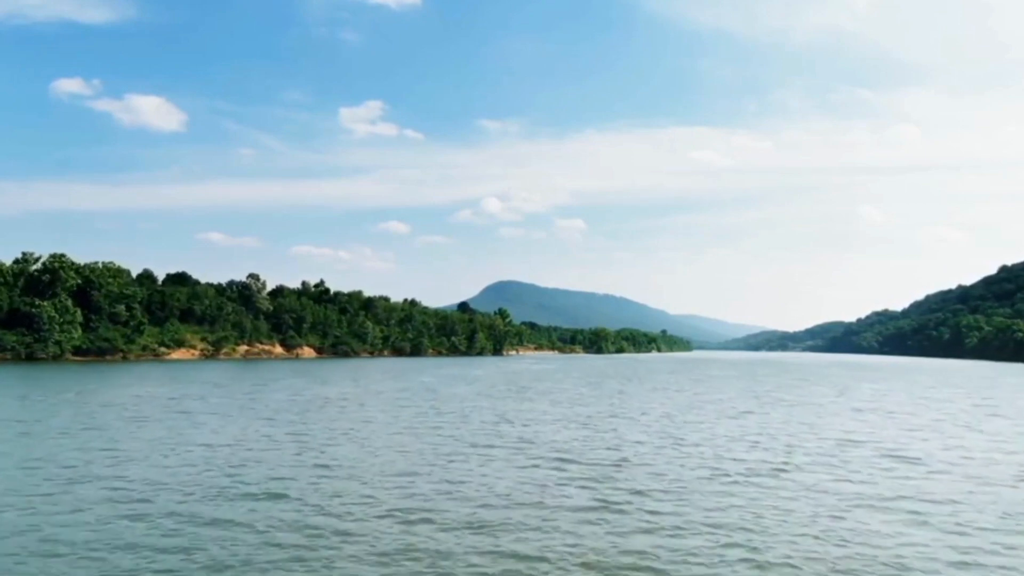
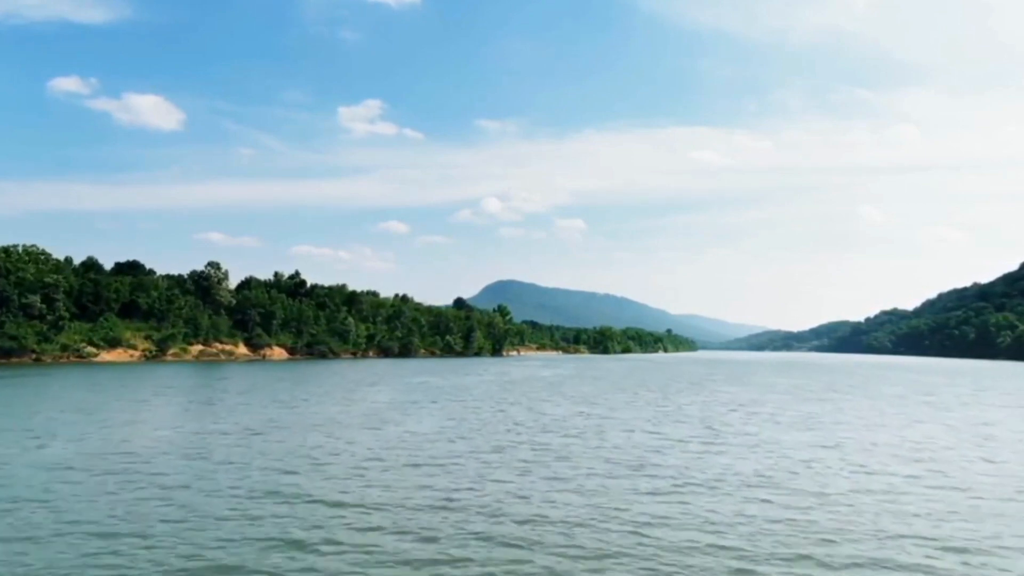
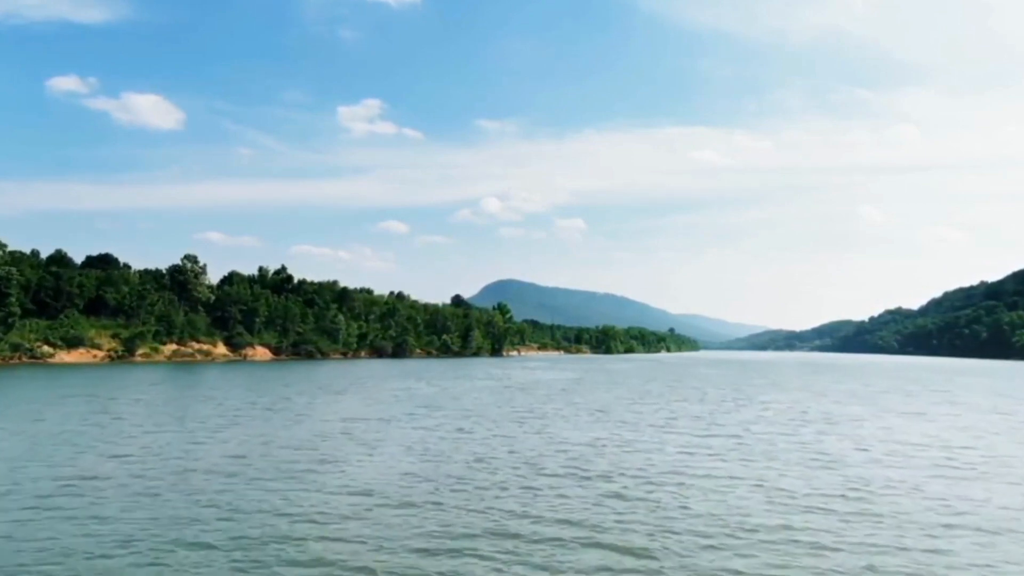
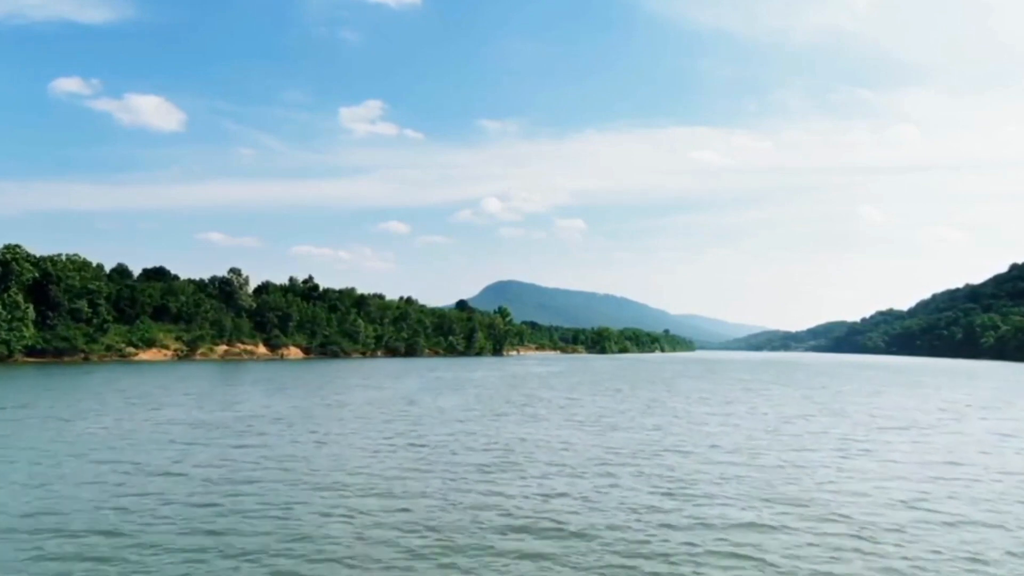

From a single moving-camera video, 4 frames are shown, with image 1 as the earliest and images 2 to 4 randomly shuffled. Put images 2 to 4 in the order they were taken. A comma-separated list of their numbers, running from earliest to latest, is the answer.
4, 2, 3
